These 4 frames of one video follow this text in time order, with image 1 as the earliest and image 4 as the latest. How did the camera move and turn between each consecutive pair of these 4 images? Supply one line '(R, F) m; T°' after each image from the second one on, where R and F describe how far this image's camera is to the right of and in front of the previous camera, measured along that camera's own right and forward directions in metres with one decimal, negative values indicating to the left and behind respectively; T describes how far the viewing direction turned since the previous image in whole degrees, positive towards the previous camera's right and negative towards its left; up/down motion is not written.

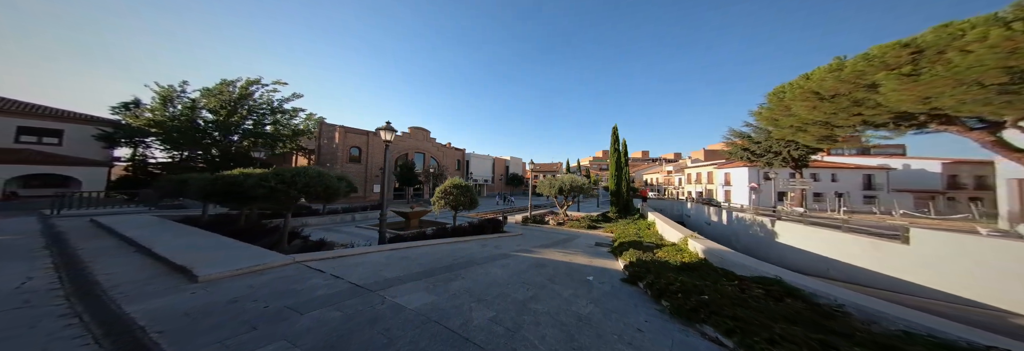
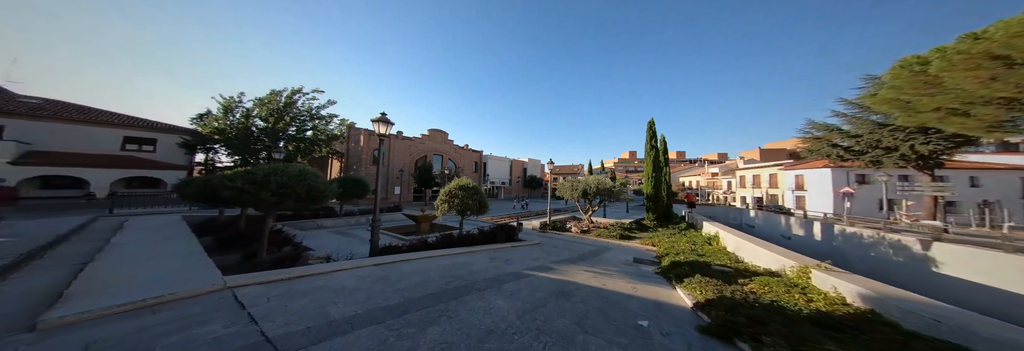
(+0.2, +1.8) m; -5°
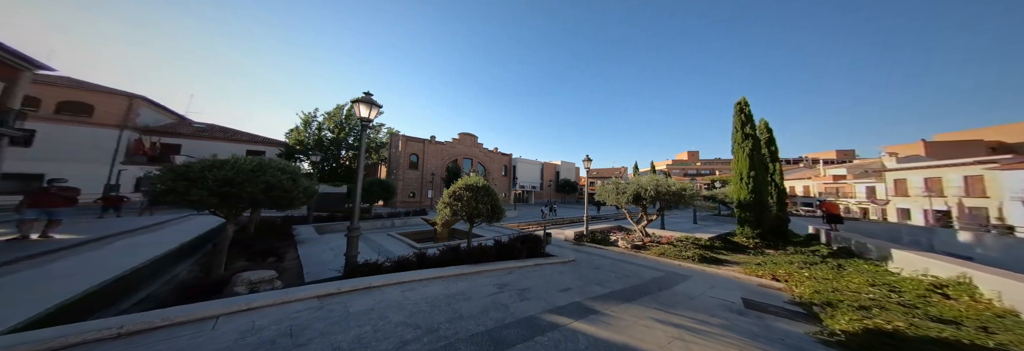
(+0.3, +2.7) m; -8°
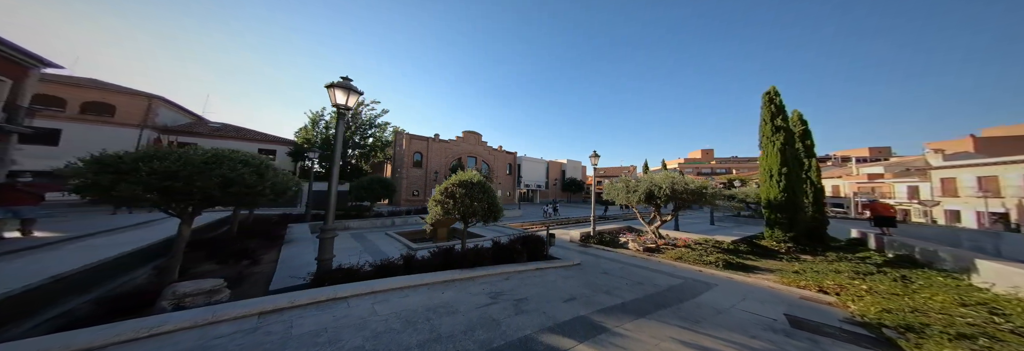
(+0.2, +0.8) m; -2°
